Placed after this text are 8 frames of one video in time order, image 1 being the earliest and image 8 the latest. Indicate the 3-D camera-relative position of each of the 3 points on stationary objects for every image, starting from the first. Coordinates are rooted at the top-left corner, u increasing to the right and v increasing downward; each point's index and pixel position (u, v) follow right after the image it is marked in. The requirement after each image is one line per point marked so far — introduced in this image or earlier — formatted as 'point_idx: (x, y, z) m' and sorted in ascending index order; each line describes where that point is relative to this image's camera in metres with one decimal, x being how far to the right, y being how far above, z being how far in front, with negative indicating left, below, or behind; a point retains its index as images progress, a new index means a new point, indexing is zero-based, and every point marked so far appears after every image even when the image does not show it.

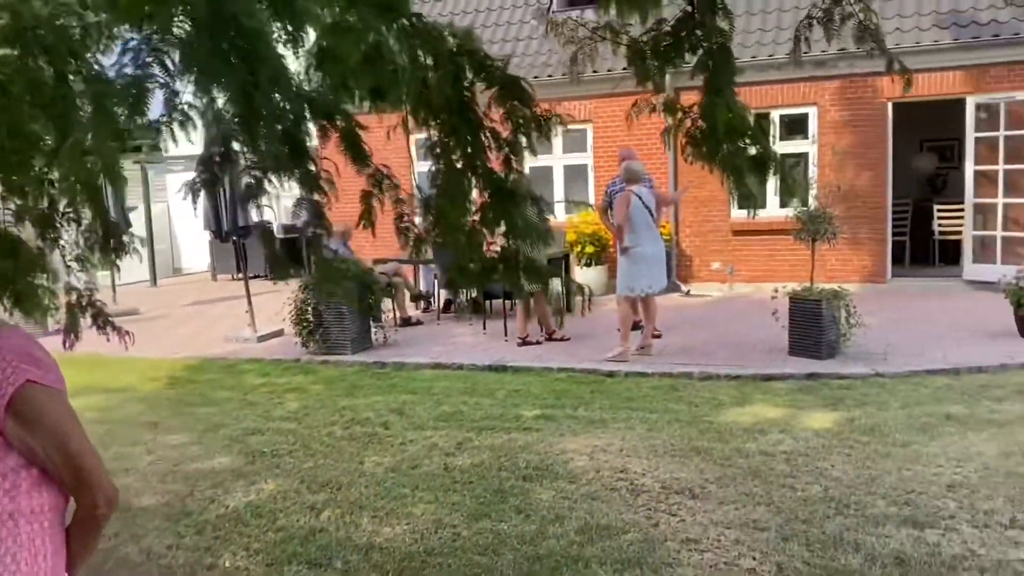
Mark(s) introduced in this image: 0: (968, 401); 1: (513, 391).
0: (+3.7, -0.9, +7.3) m
1: (0.0, -1.0, +8.2) m
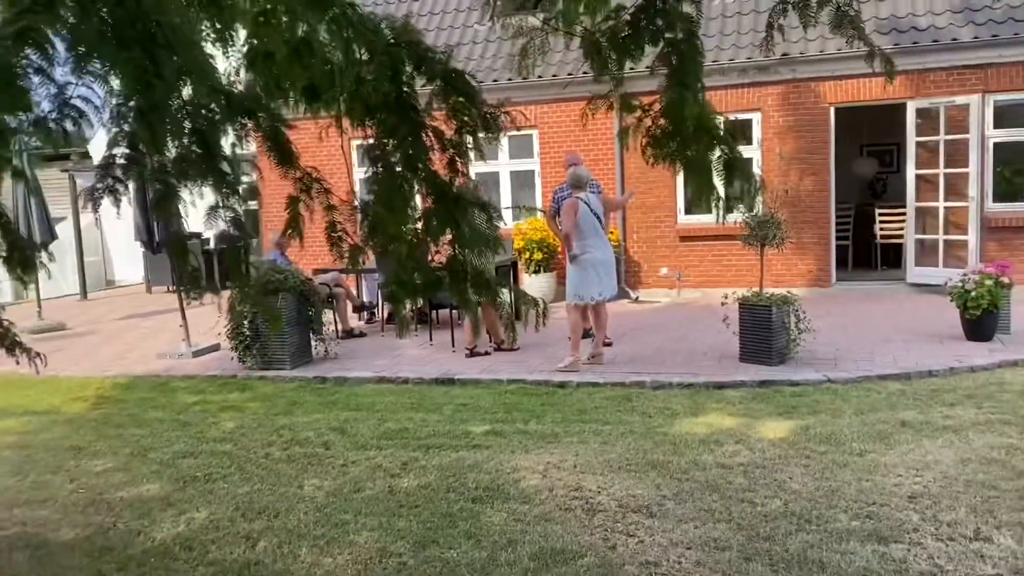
0: (+3.3, -0.9, +7.2) m
1: (-0.4, -1.1, +7.9) m
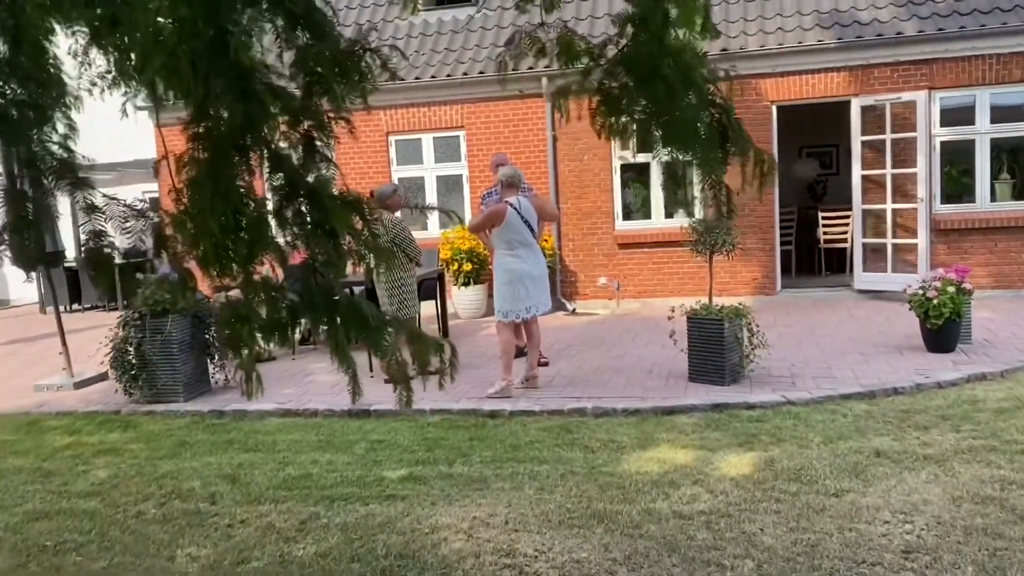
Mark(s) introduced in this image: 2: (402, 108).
0: (+2.7, -1.0, +6.4) m
1: (-1.0, -1.2, +6.8) m
2: (-1.7, +2.8, +13.6) m
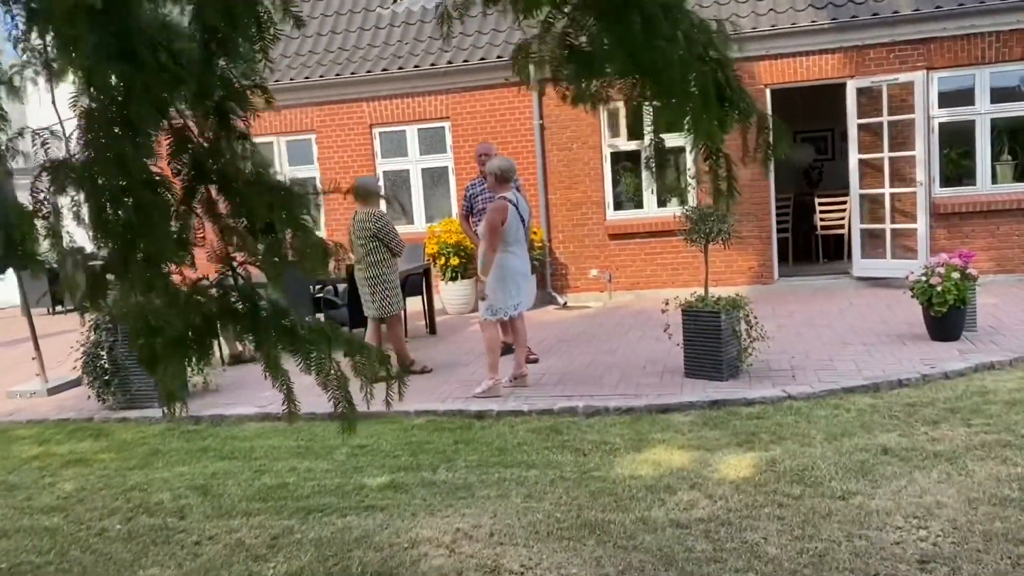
0: (+2.7, -0.9, +6.1) m
1: (-1.1, -1.2, +6.5) m
2: (-1.9, +2.8, +13.2) m
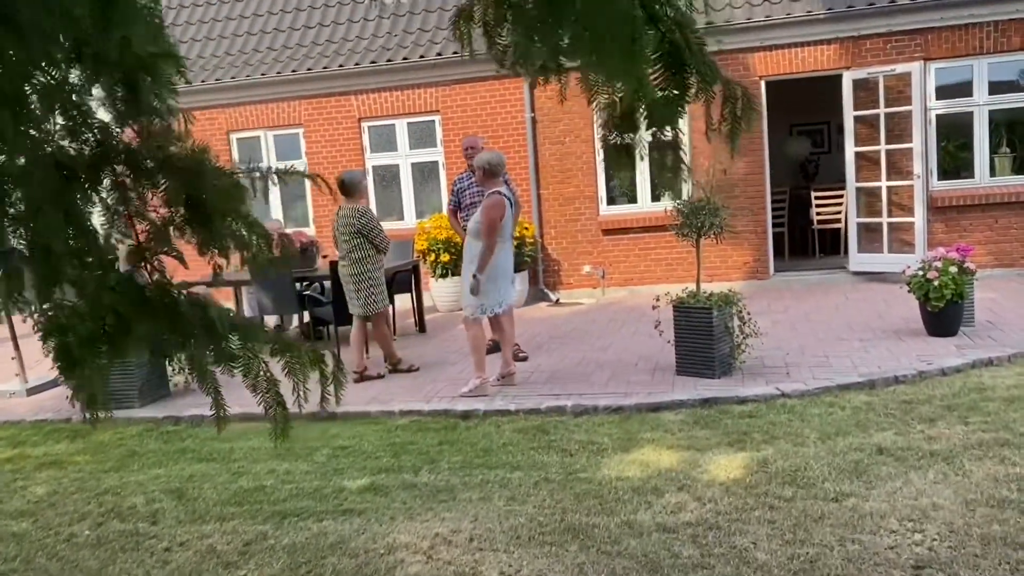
0: (+2.6, -0.9, +5.9) m
1: (-1.2, -1.2, +6.3) m
2: (-2.0, +2.9, +13.1) m
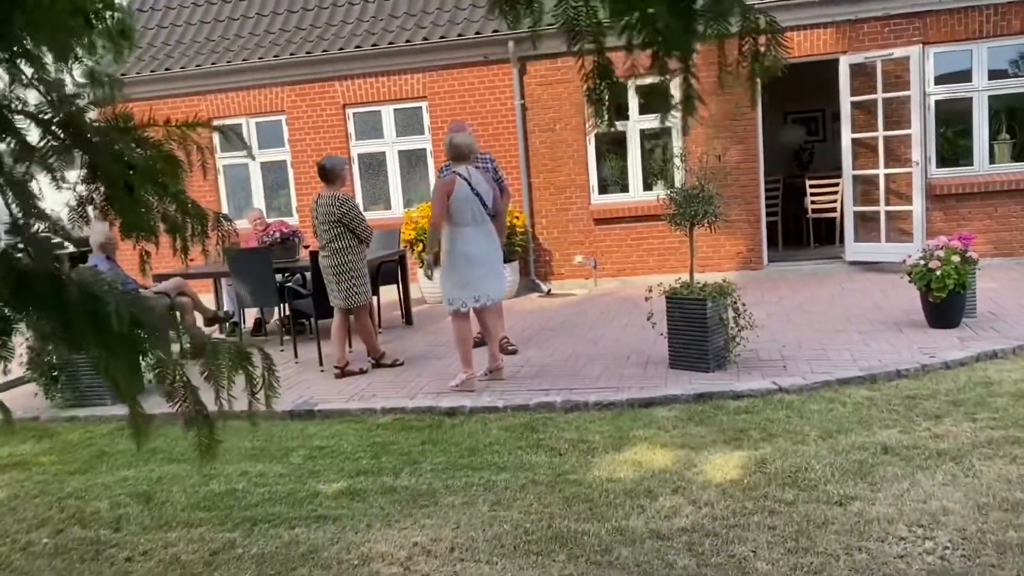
0: (+2.5, -0.8, +5.7) m
1: (-1.3, -1.1, +6.0) m
2: (-2.2, +3.0, +12.7) m
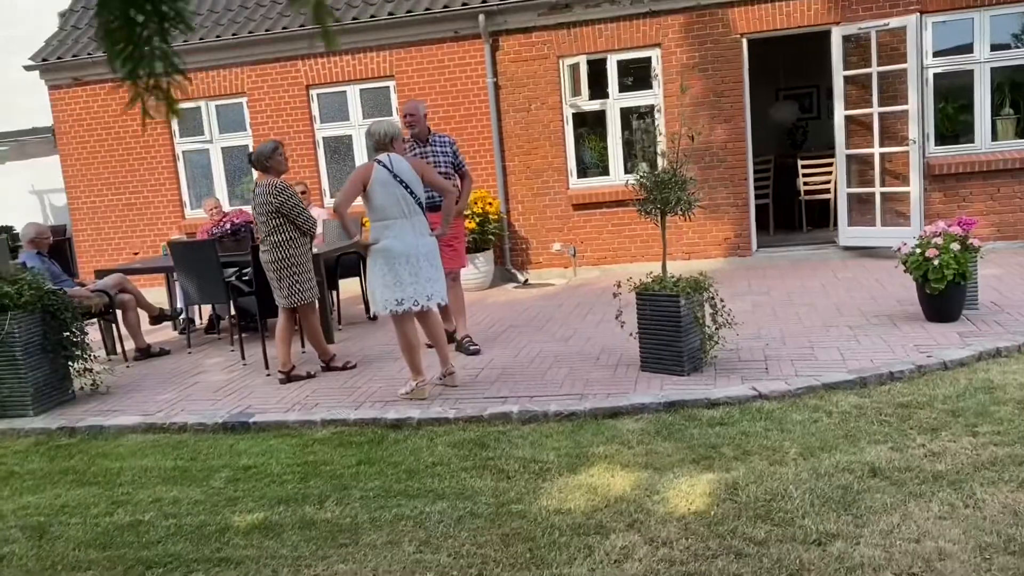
0: (+2.1, -0.8, +5.0) m
1: (-1.6, -1.1, +5.4) m
2: (-2.5, +3.1, +12.0) m
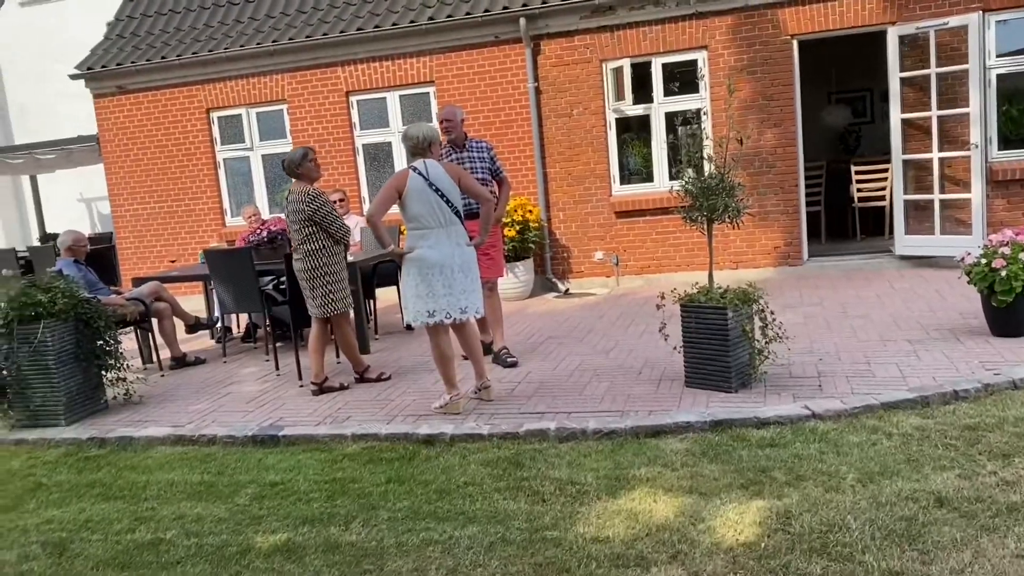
0: (+2.3, -0.9, +4.6) m
1: (-1.4, -1.2, +5.2) m
2: (-2.0, +3.0, +11.9) m
